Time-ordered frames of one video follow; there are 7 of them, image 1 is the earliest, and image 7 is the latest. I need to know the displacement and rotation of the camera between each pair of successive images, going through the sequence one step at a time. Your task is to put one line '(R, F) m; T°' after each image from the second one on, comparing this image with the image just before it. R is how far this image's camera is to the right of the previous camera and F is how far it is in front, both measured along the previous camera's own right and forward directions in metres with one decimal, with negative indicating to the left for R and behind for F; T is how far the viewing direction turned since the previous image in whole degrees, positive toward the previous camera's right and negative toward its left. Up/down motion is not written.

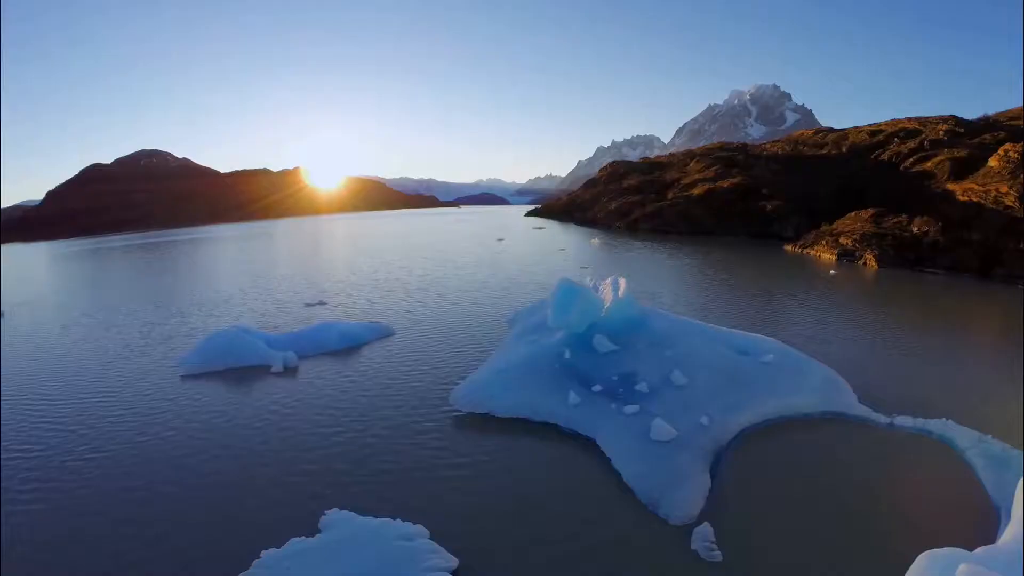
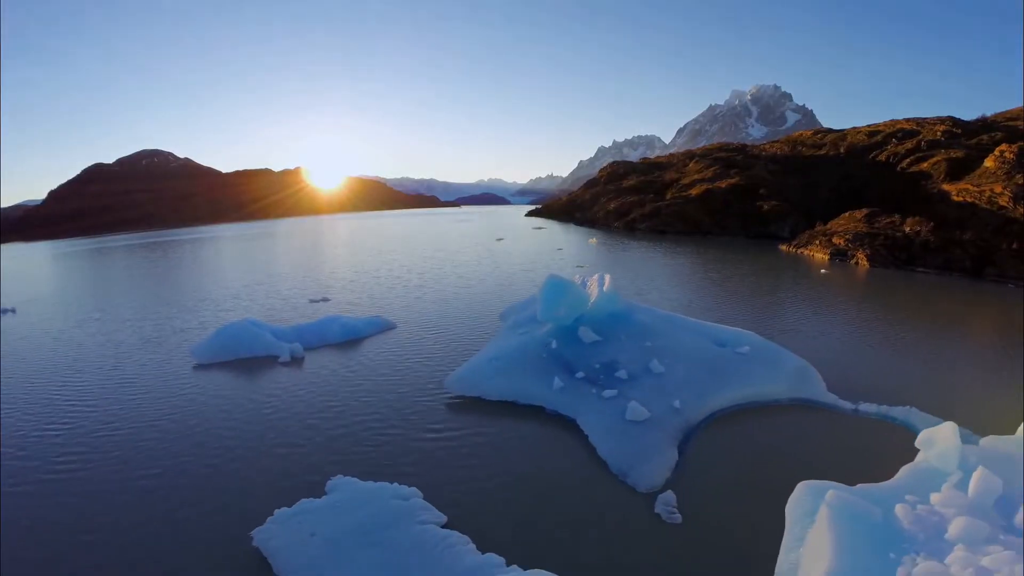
(+0.3, -1.1) m; 0°
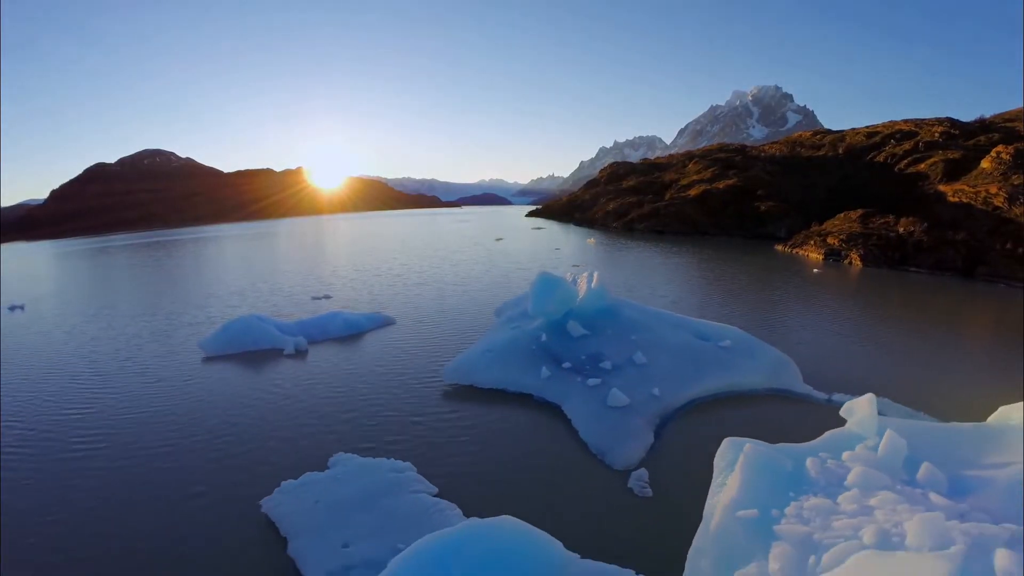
(+0.3, -0.9) m; 0°
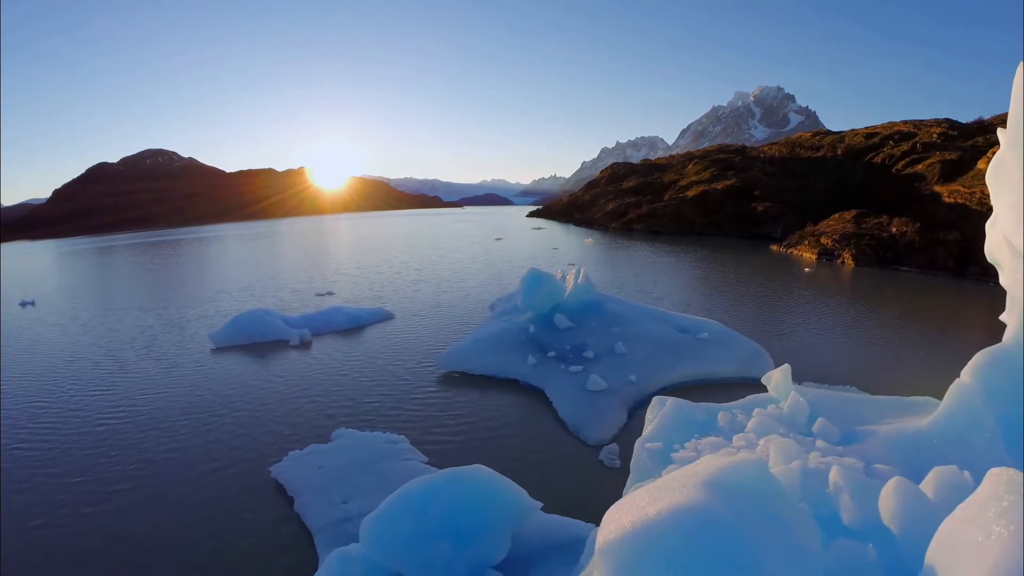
(+0.4, -1.2) m; 0°
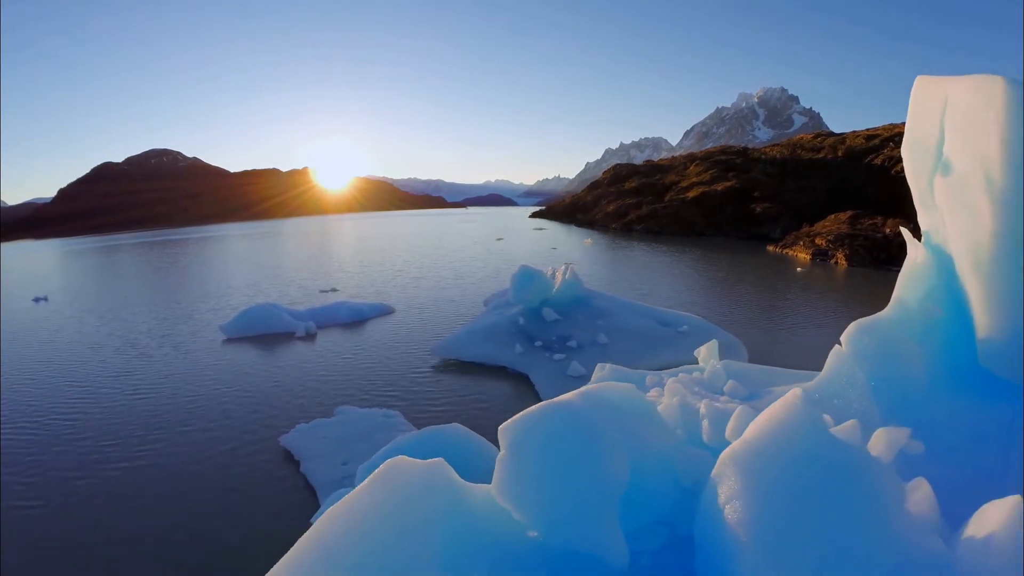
(+0.5, -1.4) m; 0°
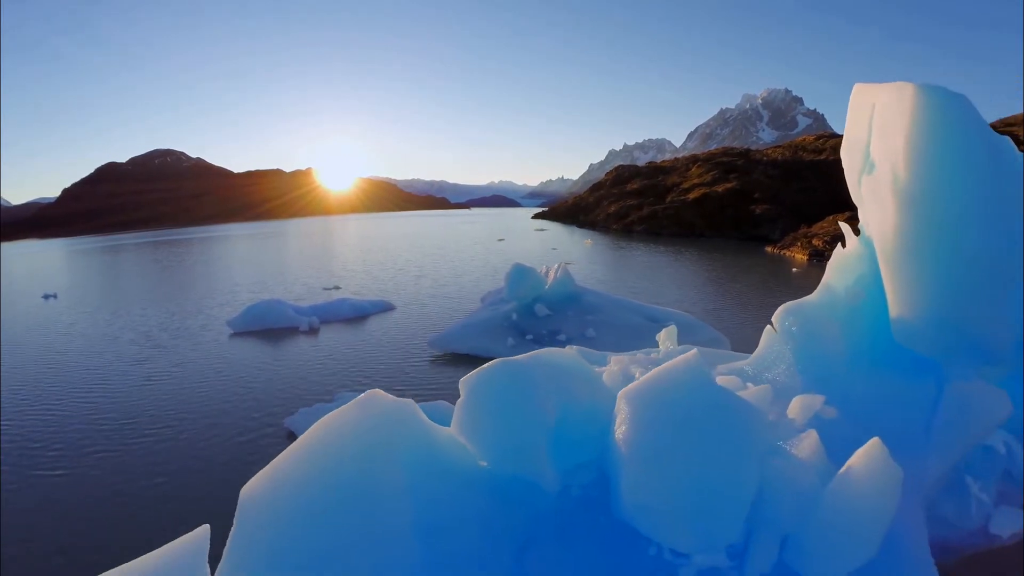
(+0.4, -1.0) m; 0°
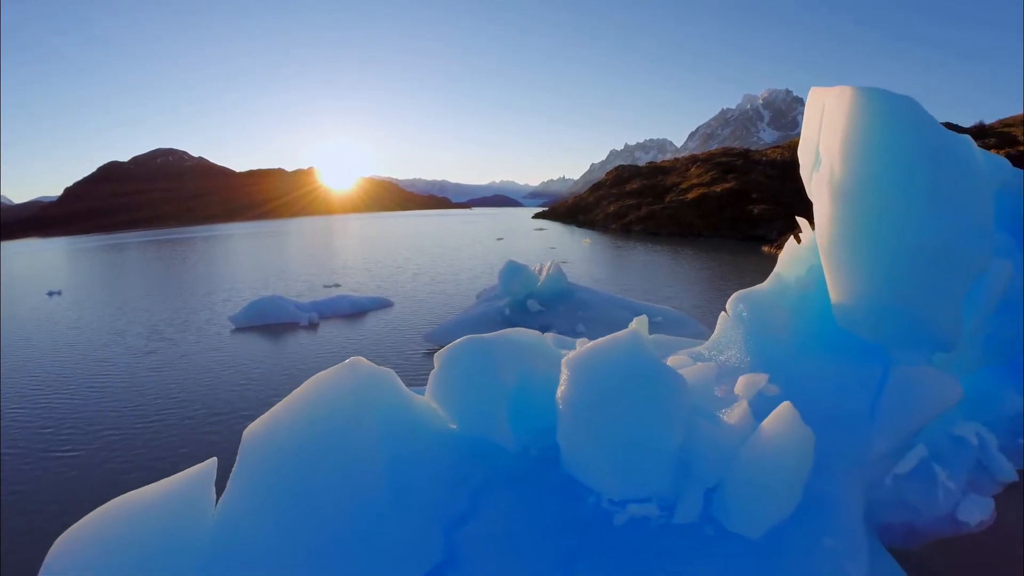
(+0.3, -0.7) m; 0°
